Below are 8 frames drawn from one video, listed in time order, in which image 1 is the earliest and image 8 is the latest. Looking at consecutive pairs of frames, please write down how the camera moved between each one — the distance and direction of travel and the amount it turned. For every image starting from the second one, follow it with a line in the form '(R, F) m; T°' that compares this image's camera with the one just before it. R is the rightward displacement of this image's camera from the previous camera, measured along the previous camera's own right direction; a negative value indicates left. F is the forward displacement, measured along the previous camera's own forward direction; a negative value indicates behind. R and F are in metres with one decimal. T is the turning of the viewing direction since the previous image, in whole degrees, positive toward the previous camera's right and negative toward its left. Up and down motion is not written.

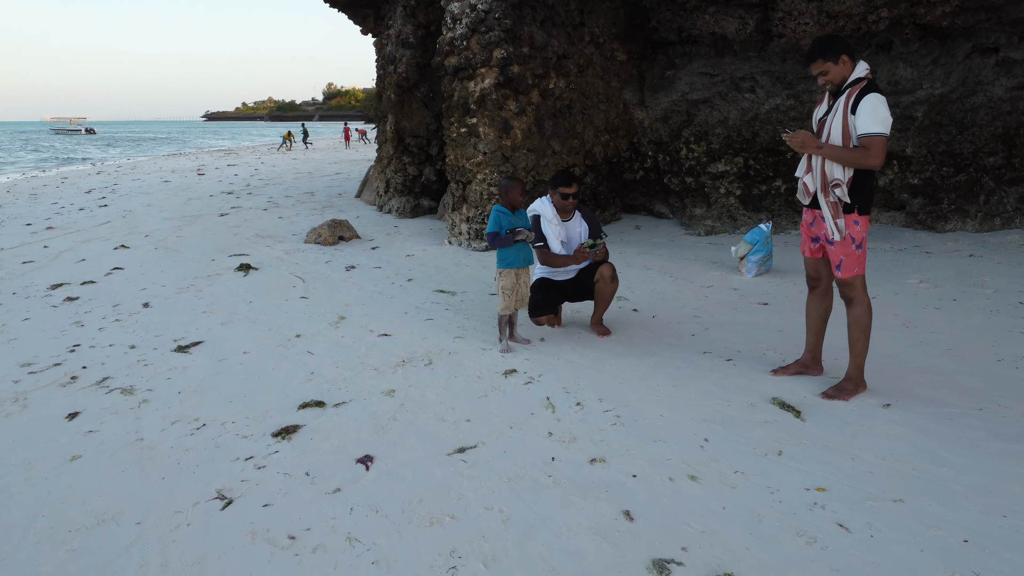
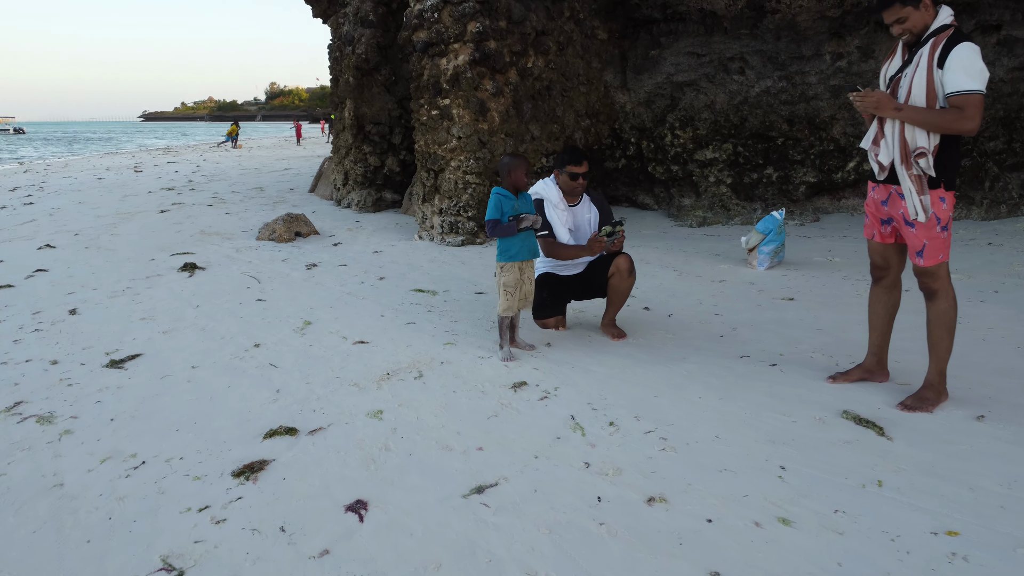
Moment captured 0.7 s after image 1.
(-0.2, +0.7) m; +4°
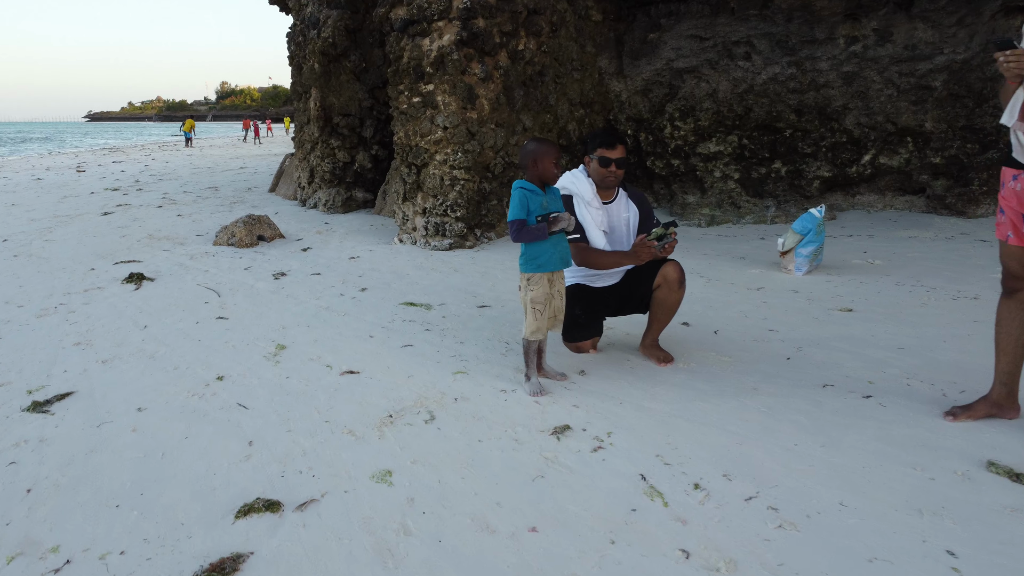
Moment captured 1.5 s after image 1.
(-0.3, +0.7) m; +3°
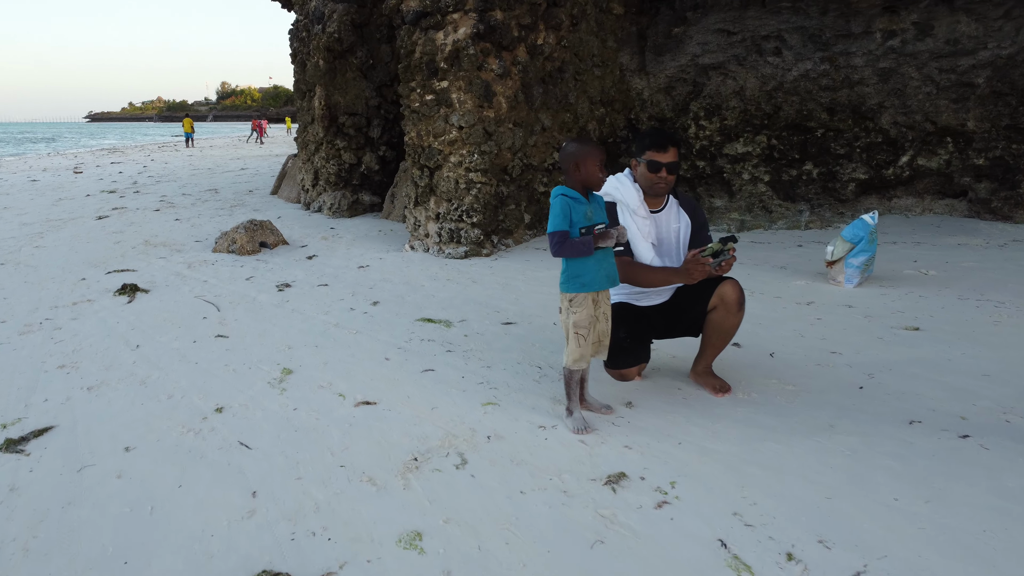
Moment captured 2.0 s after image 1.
(-0.1, +0.4) m; 0°
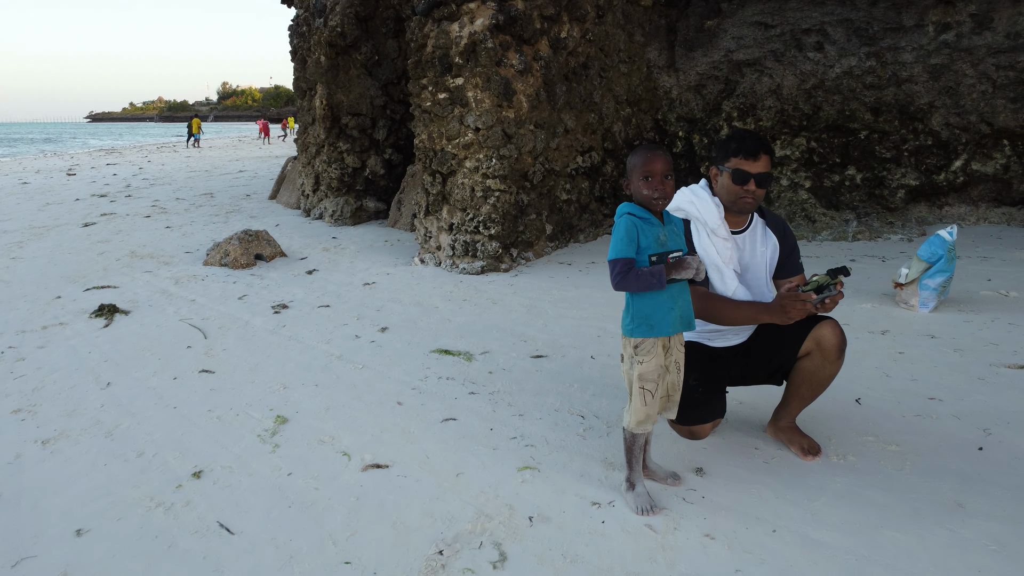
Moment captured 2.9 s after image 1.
(-0.1, +0.5) m; 0°
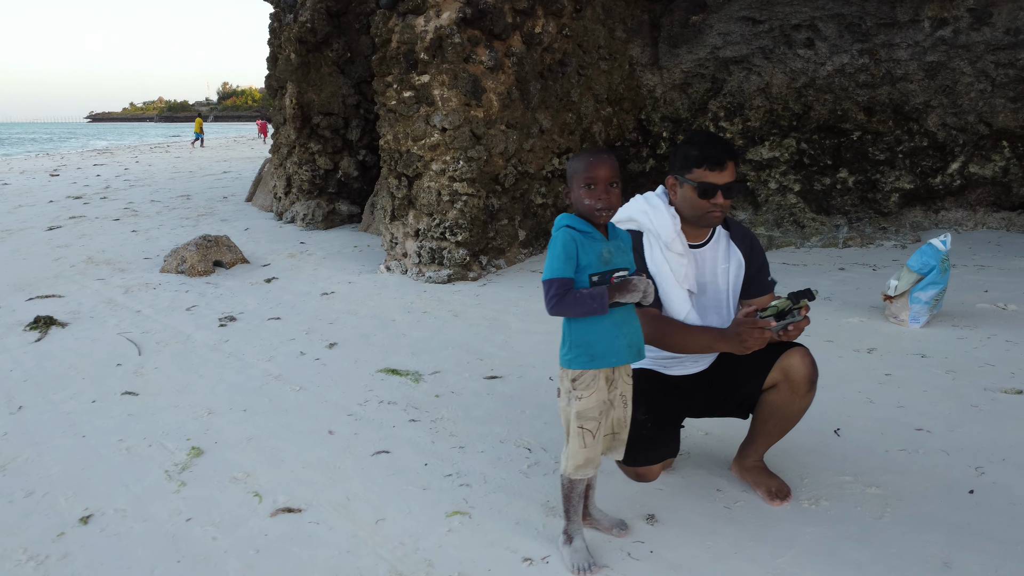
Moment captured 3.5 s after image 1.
(+0.2, +0.3) m; 0°
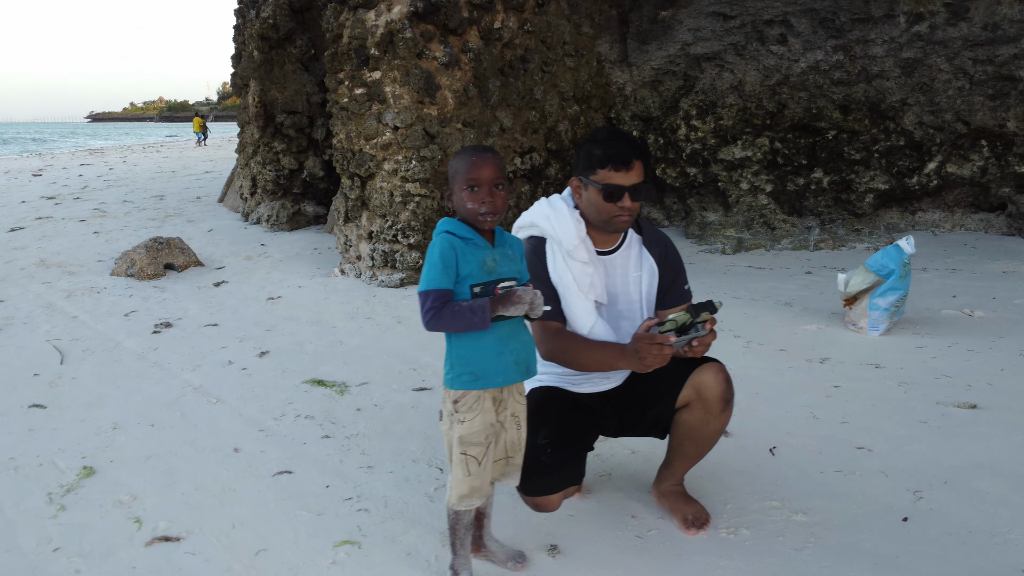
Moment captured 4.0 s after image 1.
(+0.3, +0.2) m; 0°
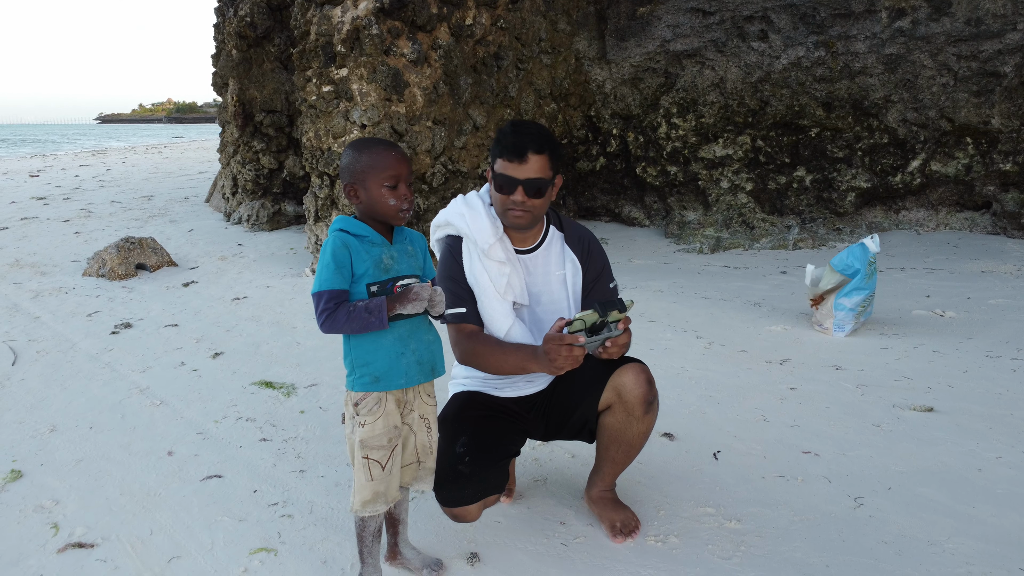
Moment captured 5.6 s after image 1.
(+0.2, +0.1) m; 0°
